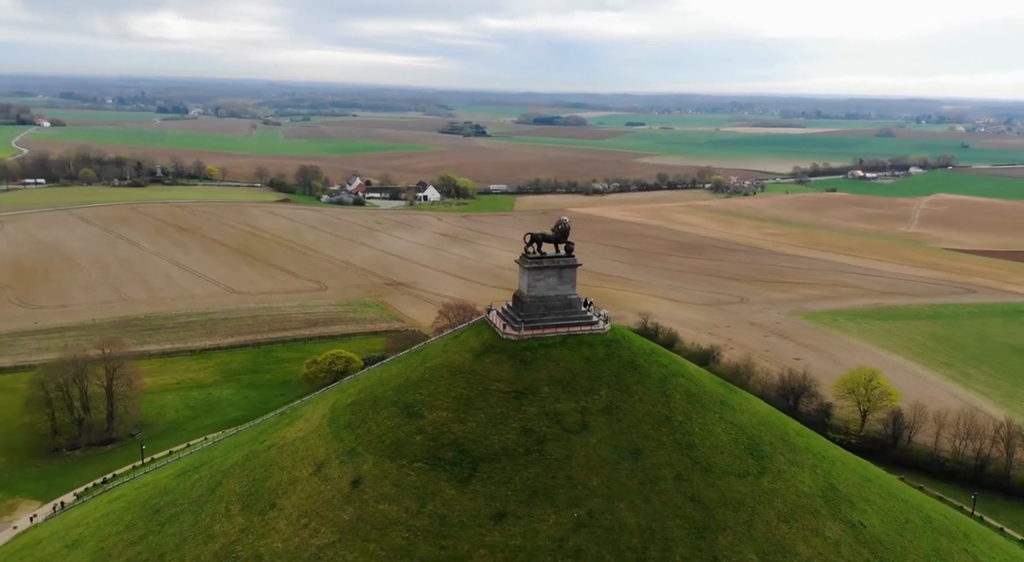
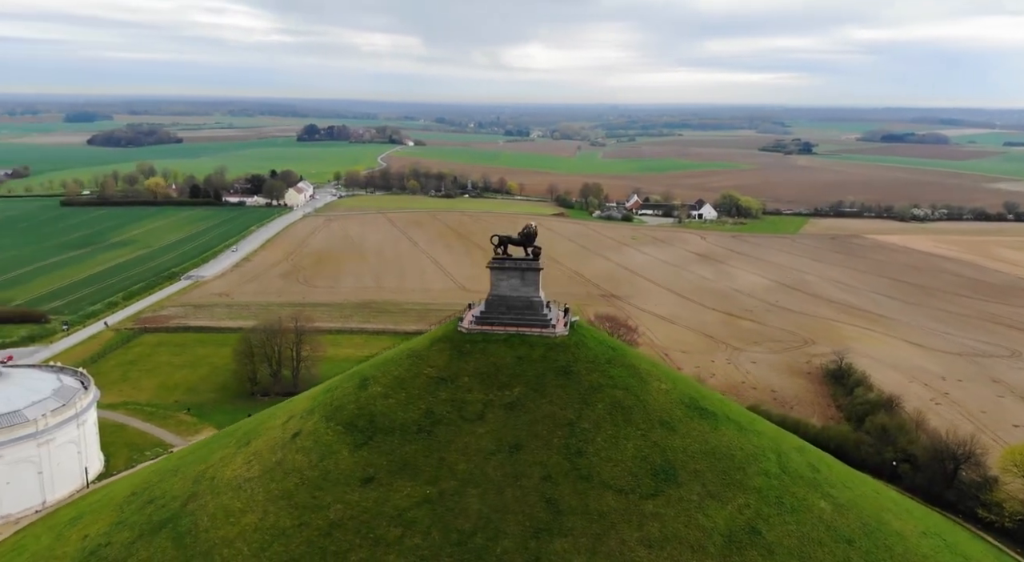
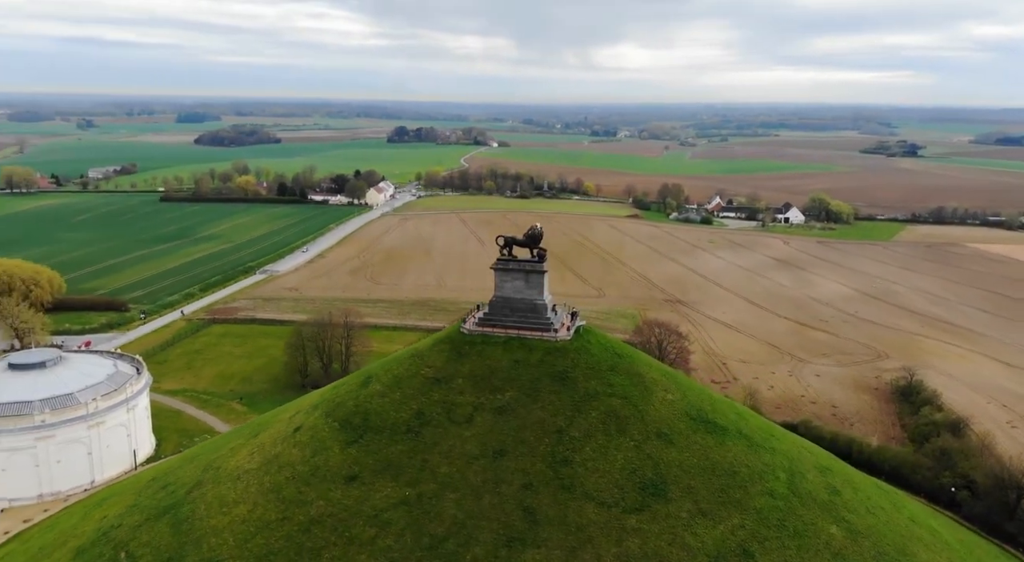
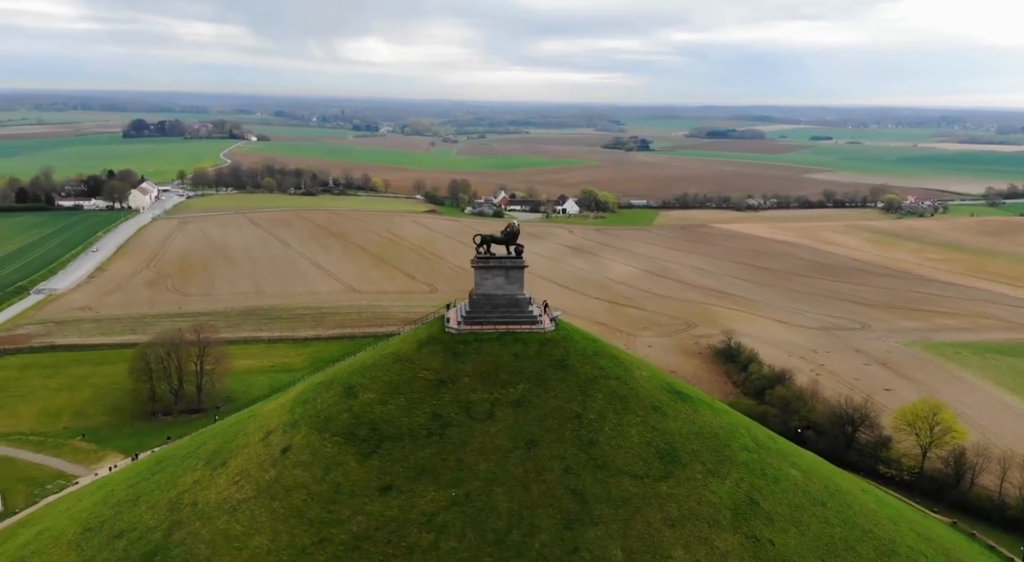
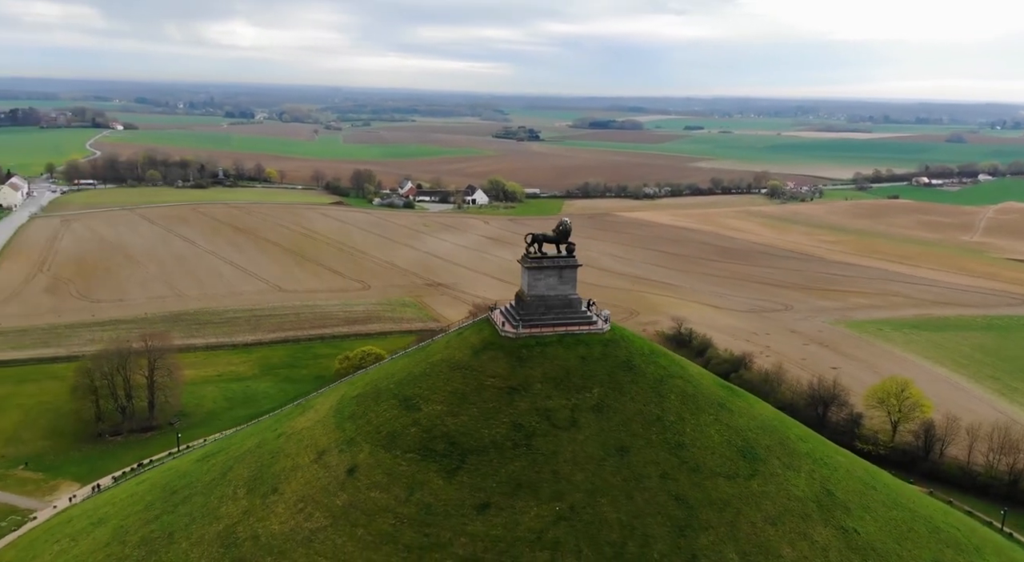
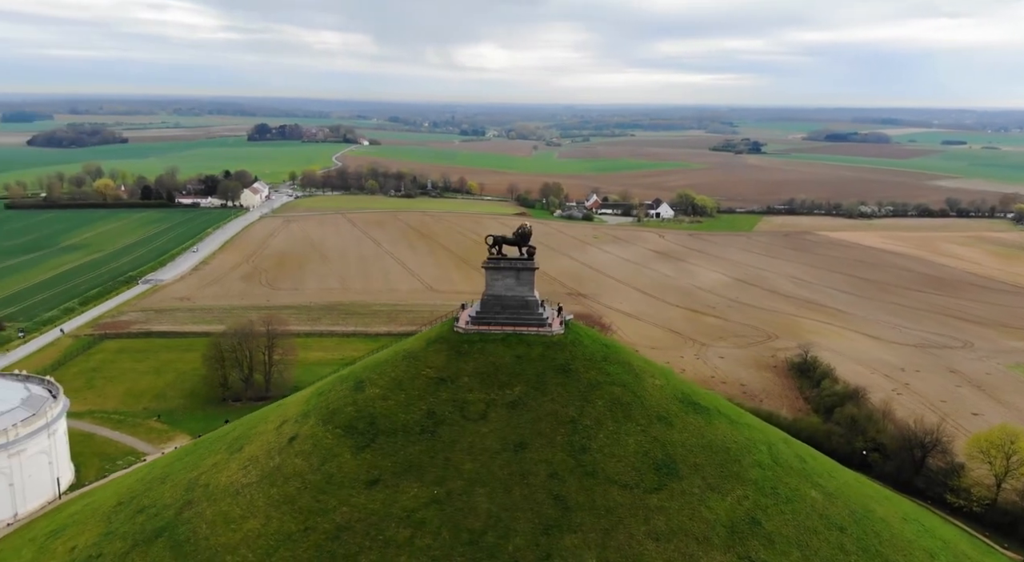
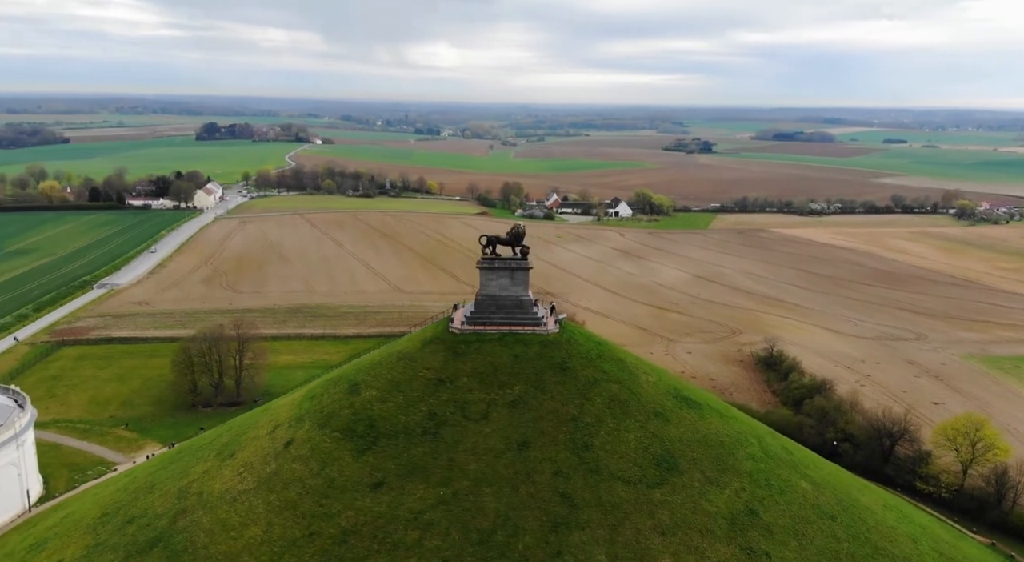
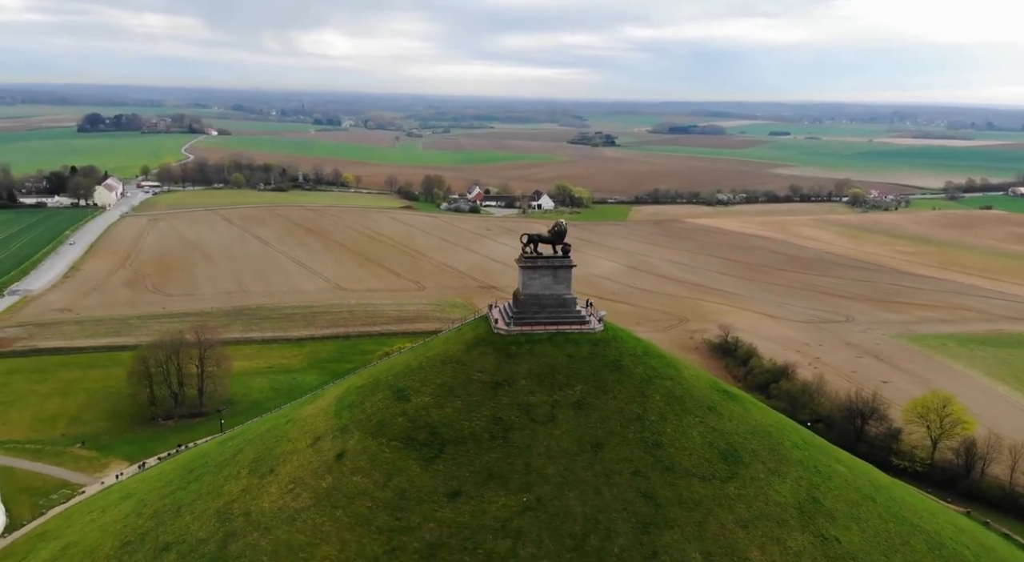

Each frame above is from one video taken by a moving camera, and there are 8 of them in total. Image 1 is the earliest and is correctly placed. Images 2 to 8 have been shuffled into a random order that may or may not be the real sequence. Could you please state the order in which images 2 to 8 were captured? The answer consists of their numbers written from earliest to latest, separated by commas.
5, 8, 4, 7, 6, 2, 3
